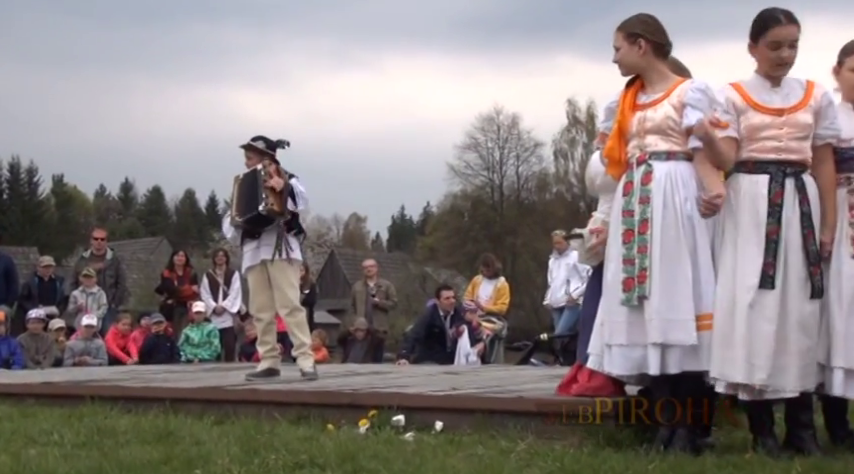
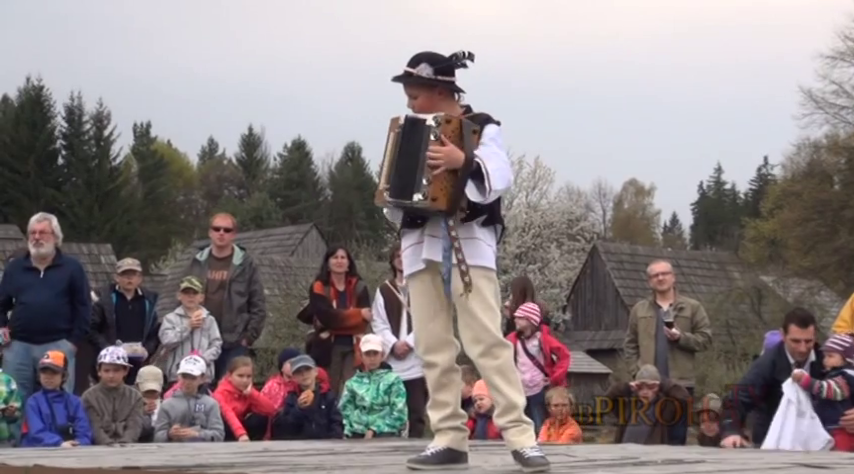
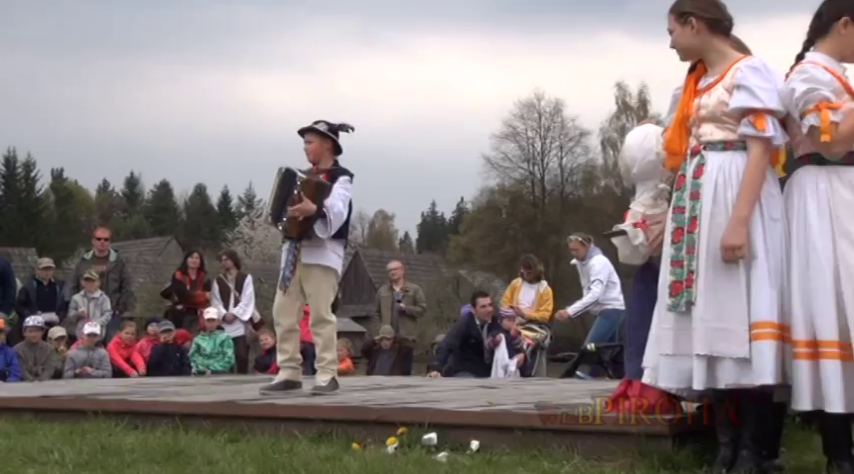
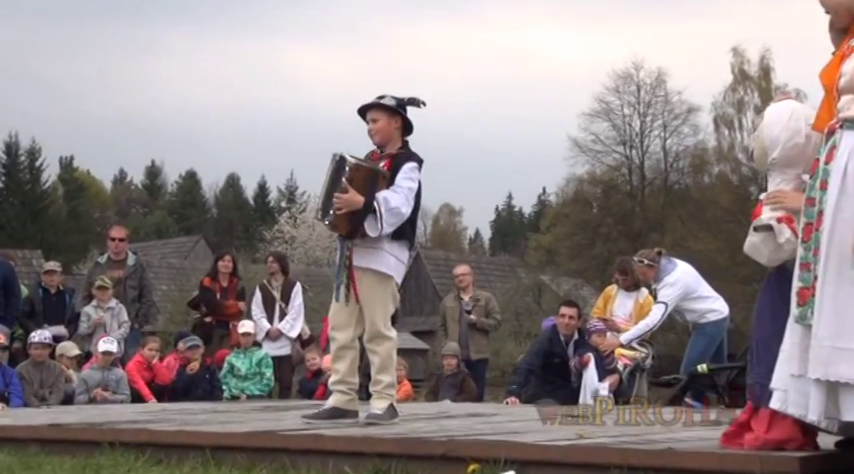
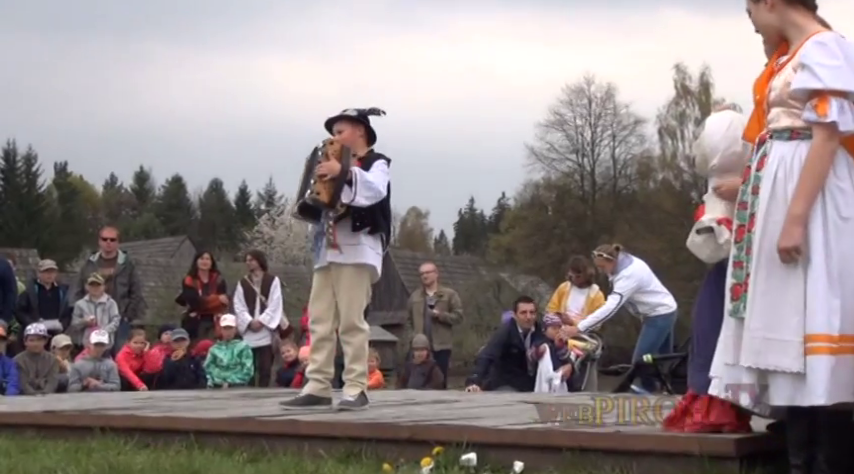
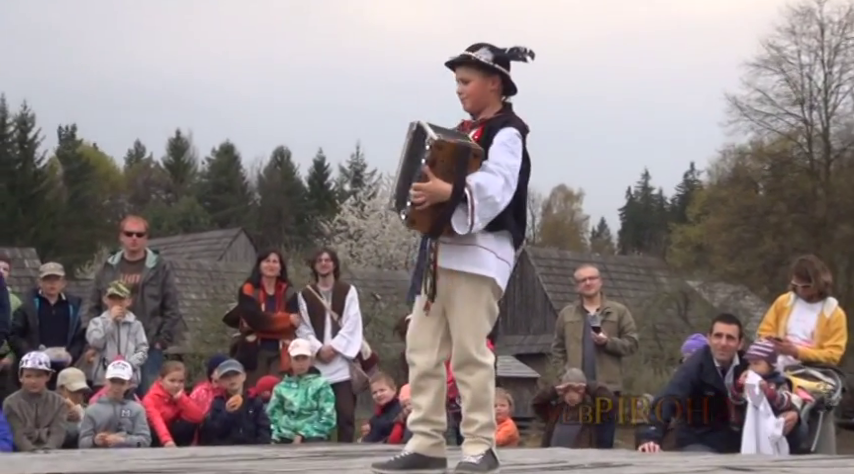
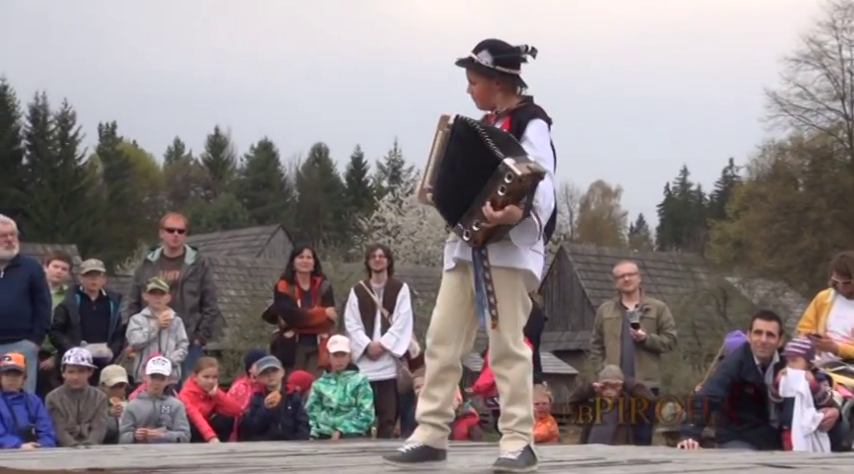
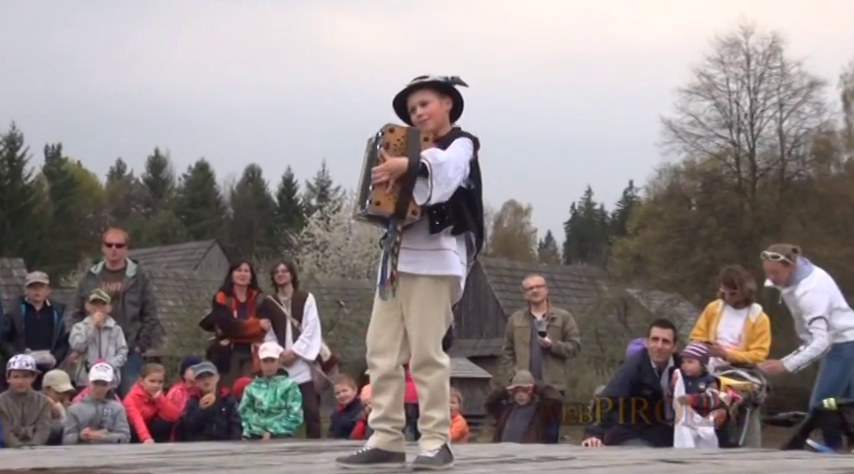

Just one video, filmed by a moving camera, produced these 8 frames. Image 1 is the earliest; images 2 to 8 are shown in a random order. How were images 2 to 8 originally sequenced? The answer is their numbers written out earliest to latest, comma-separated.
3, 5, 4, 8, 6, 7, 2
